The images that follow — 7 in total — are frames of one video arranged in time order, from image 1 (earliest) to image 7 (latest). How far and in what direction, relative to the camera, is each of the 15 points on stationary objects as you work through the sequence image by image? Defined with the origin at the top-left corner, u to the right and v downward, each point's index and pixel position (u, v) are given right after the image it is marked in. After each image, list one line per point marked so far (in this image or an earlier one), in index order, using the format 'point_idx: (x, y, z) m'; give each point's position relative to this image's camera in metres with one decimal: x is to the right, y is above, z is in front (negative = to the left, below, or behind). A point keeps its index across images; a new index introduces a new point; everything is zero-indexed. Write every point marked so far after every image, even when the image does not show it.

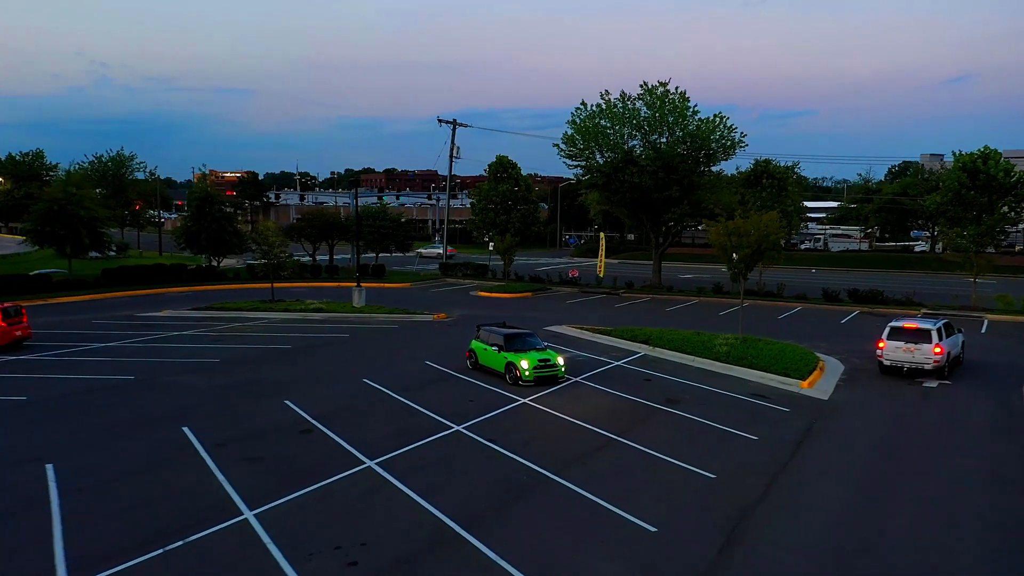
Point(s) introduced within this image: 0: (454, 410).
0: (-1.4, -3.0, +16.7) m
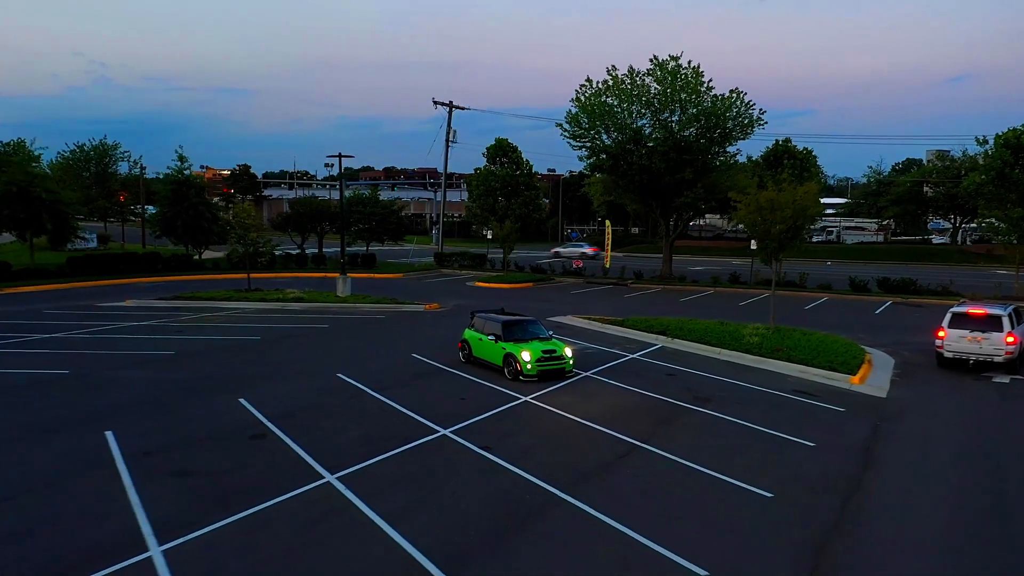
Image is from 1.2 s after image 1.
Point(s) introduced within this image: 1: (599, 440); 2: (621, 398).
0: (-1.5, -2.5, +13.9) m
1: (+1.5, -2.7, +12.0) m
2: (+2.3, -2.4, +14.5) m
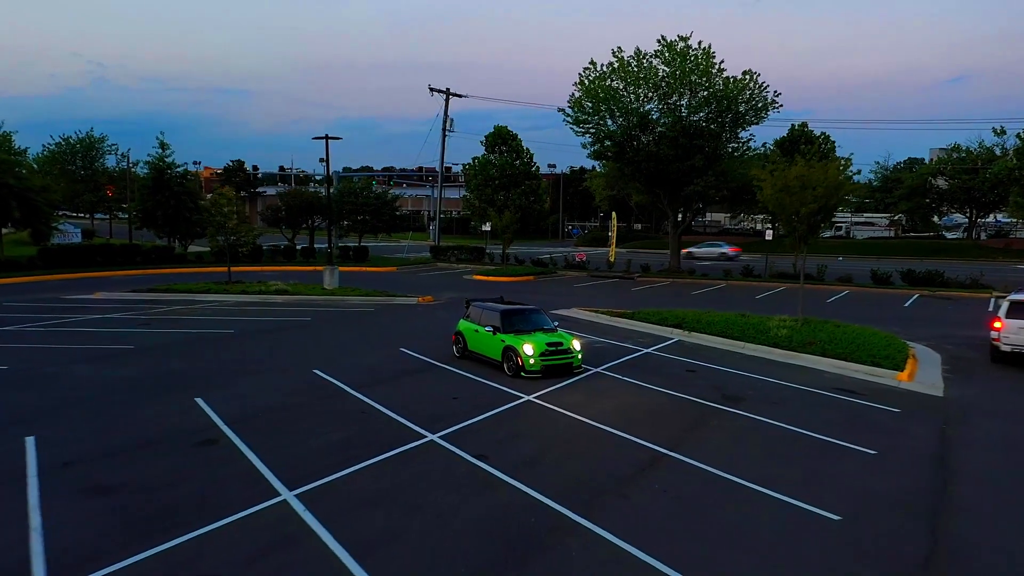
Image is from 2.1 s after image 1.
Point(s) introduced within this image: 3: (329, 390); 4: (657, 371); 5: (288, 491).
0: (-1.4, -2.2, +12.0) m
1: (+1.5, -2.3, +10.0) m
2: (+2.3, -2.0, +12.5) m
3: (-3.7, -2.0, +13.6) m
4: (+3.1, -1.8, +14.5) m
5: (-2.8, -2.6, +8.7) m
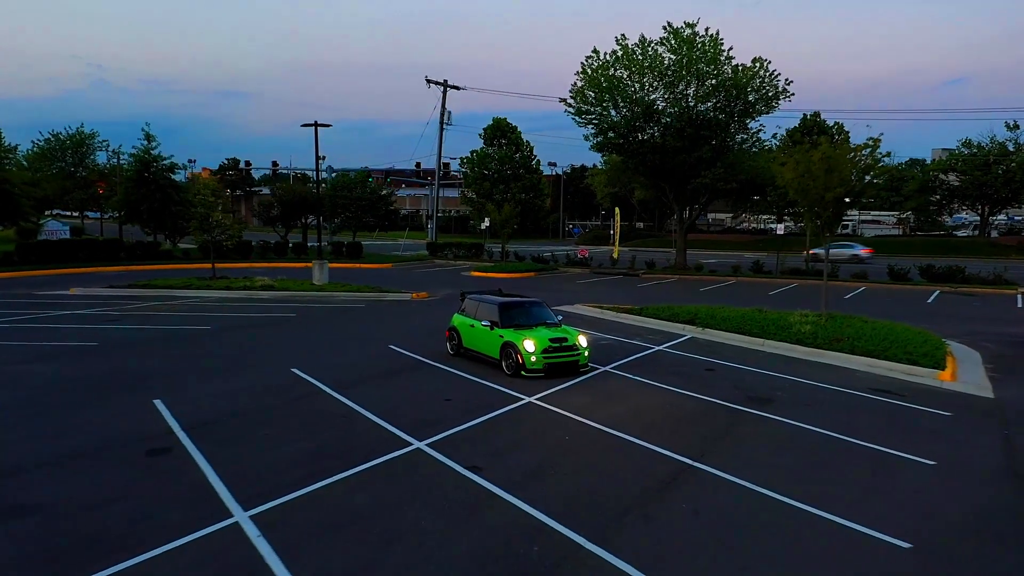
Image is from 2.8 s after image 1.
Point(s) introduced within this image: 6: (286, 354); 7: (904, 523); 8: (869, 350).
0: (-1.5, -2.0, +10.6) m
1: (+1.5, -2.1, +8.7) m
2: (+2.3, -1.8, +11.1) m
3: (-3.7, -1.8, +12.3) m
4: (+3.1, -1.6, +13.2) m
5: (-2.8, -2.4, +7.3) m
6: (-5.1, -1.5, +15.4) m
7: (+4.0, -2.4, +7.0) m
8: (+7.3, -1.3, +13.9) m
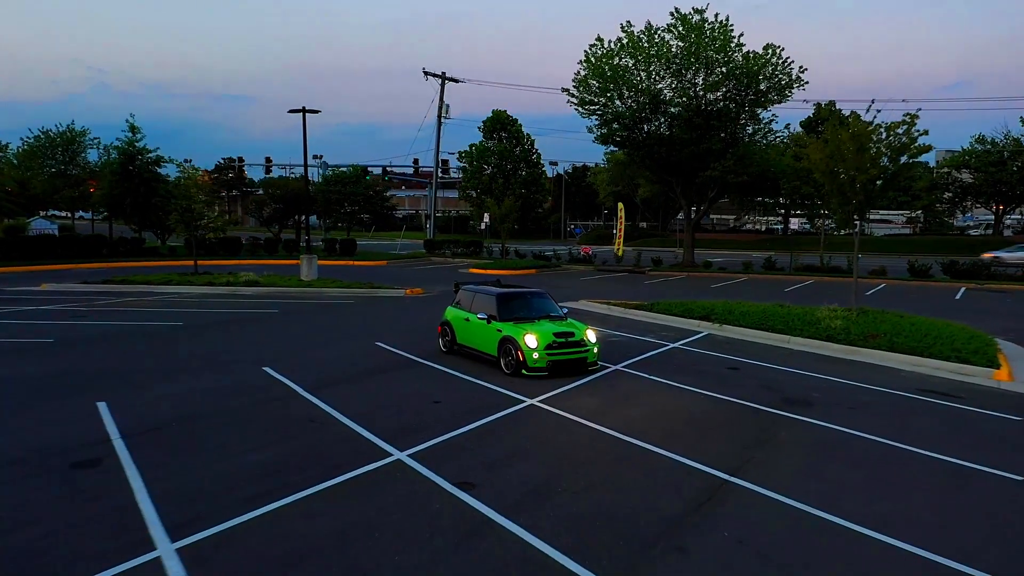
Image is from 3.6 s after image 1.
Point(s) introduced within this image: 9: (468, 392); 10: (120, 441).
0: (-1.5, -1.8, +9.1) m
1: (+1.5, -1.9, +7.2) m
2: (+2.3, -1.6, +9.7) m
3: (-3.7, -1.6, +10.8) m
4: (+3.0, -1.4, +11.7) m
5: (-2.8, -2.1, +5.8) m
6: (-5.1, -1.3, +14.0) m
7: (+4.0, -2.2, +5.5) m
8: (+7.3, -1.1, +12.5) m
9: (-0.7, -1.6, +10.5) m
10: (-4.8, -1.9, +8.4) m
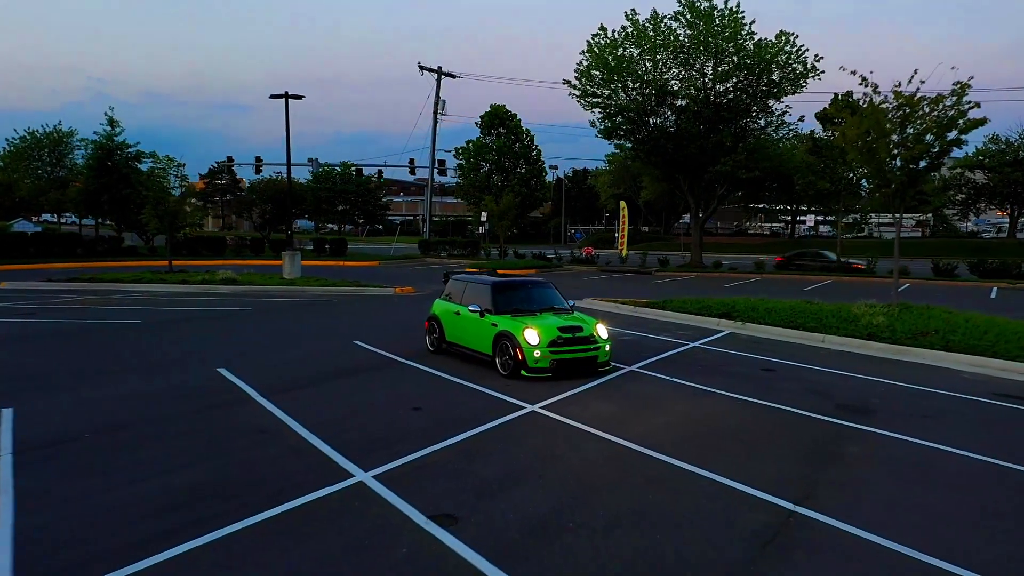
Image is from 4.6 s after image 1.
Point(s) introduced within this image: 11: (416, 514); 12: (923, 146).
0: (-1.5, -1.6, +7.5) m
1: (+1.5, -1.7, +5.5) m
2: (+2.2, -1.4, +8.0) m
3: (-3.7, -1.4, +9.1) m
4: (+3.0, -1.2, +10.0) m
5: (-2.9, -1.9, +4.1) m
6: (-5.1, -1.1, +12.3) m
7: (+4.0, -1.9, +3.9) m
8: (+7.2, -0.9, +10.8) m
9: (-0.7, -1.4, +8.8) m
10: (-4.8, -1.7, +6.7) m
11: (-0.8, -1.7, +5.3) m
12: (+7.8, +2.7, +13.2) m
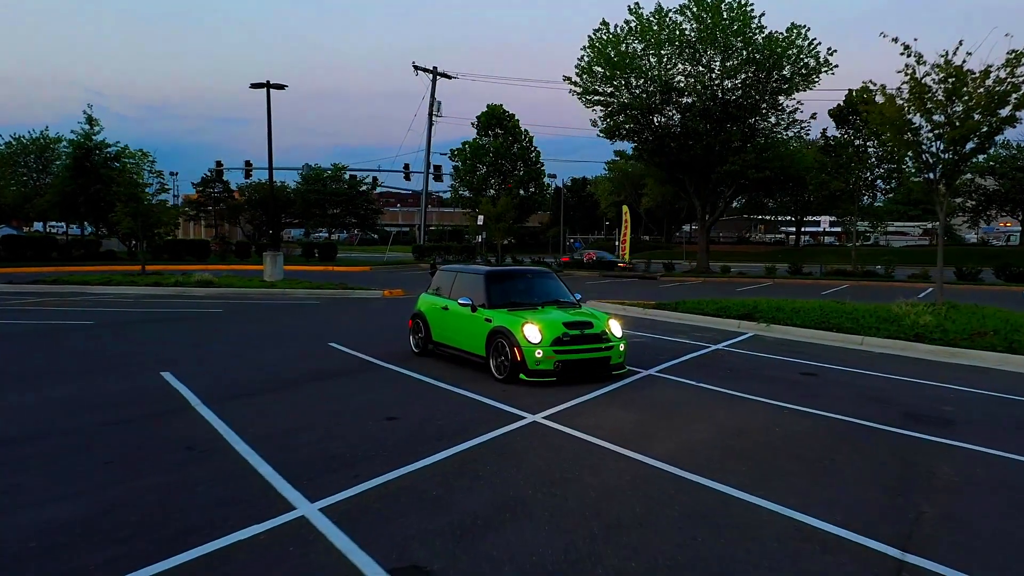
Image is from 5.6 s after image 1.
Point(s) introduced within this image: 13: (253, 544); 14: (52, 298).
0: (-1.5, -1.4, +6.0) m
1: (+1.5, -1.5, +4.0) m
2: (+2.2, -1.3, +6.5) m
3: (-3.7, -1.3, +7.6) m
4: (+3.0, -1.1, +8.6) m
5: (-2.9, -1.6, +2.6) m
6: (-5.2, -1.1, +10.8) m
7: (+3.9, -1.7, +2.4) m
8: (+7.2, -0.8, +9.4) m
9: (-0.7, -1.3, +7.3) m
10: (-4.8, -1.5, +5.2) m
11: (-0.8, -1.5, +3.8) m
12: (+7.8, +2.7, +11.9) m
13: (-1.5, -1.5, +4.0) m
14: (-11.6, -0.3, +17.2) m
